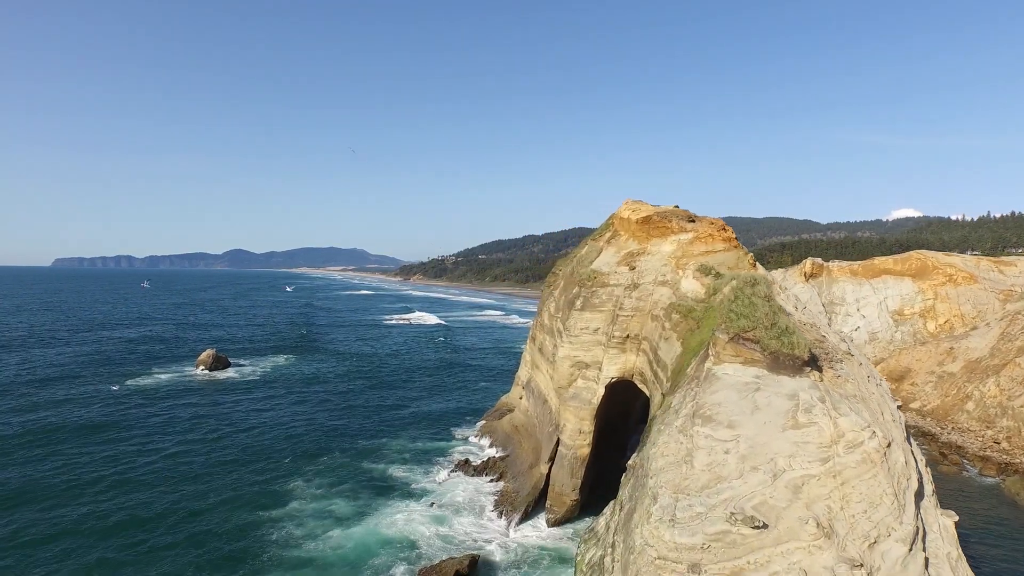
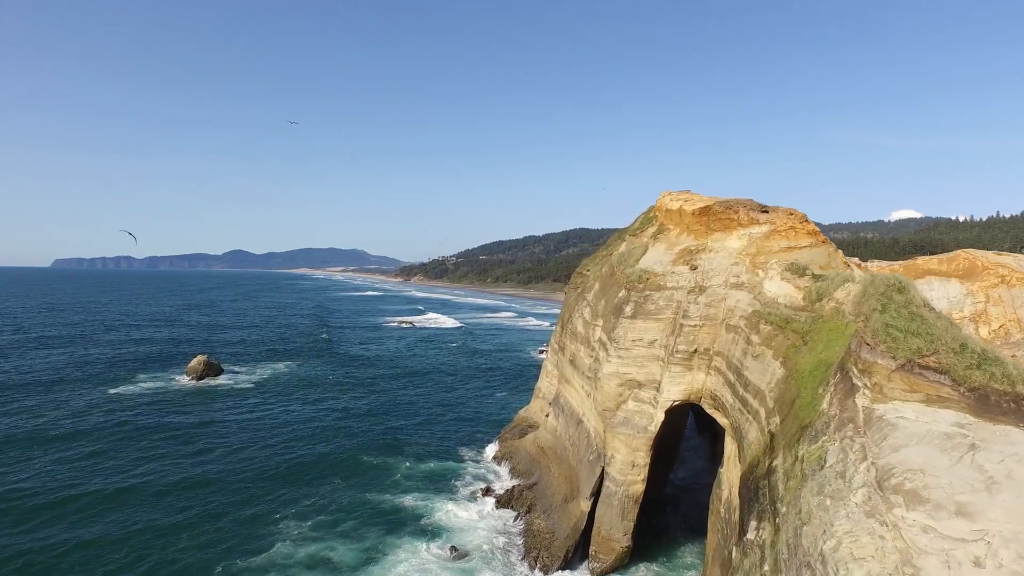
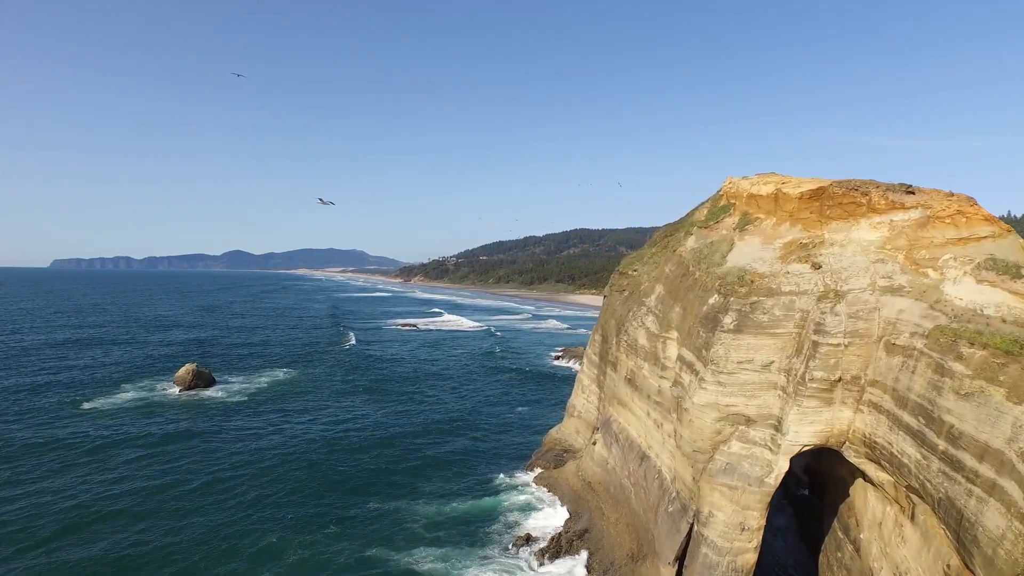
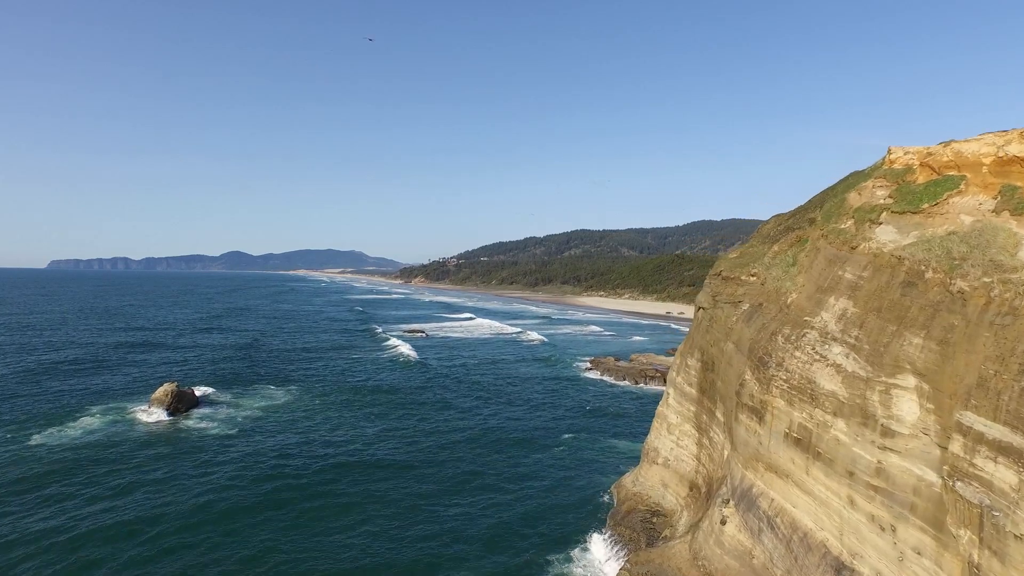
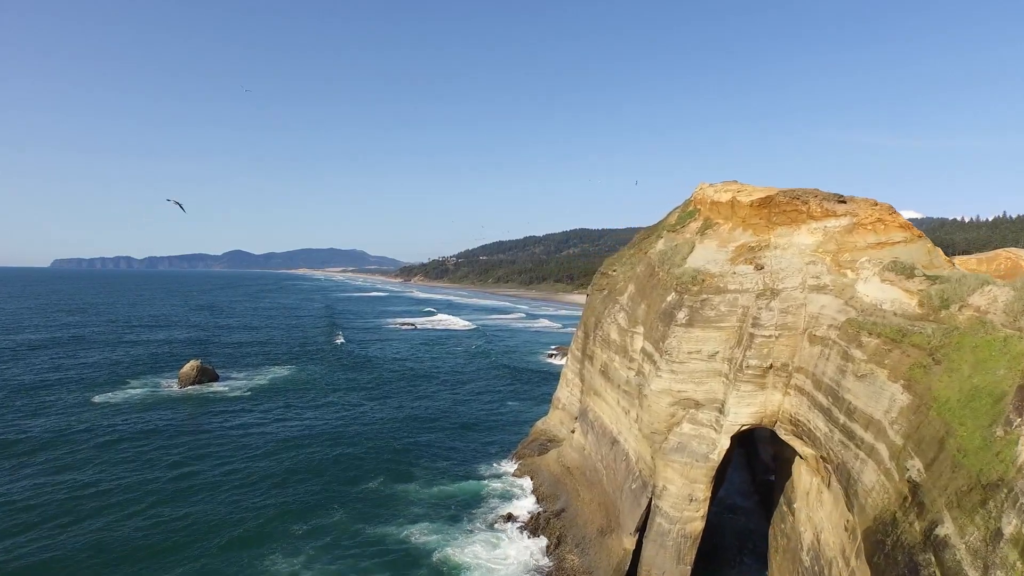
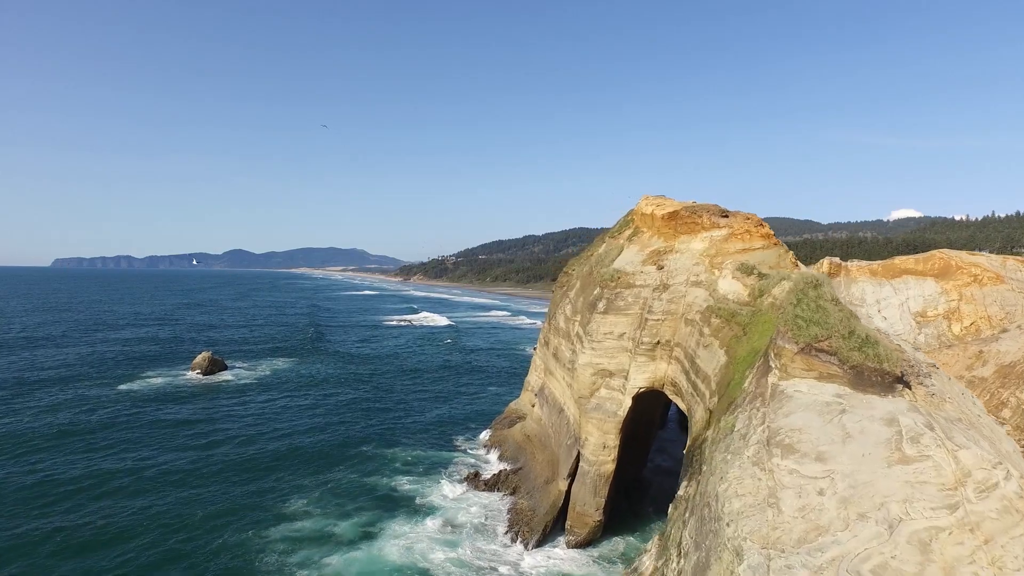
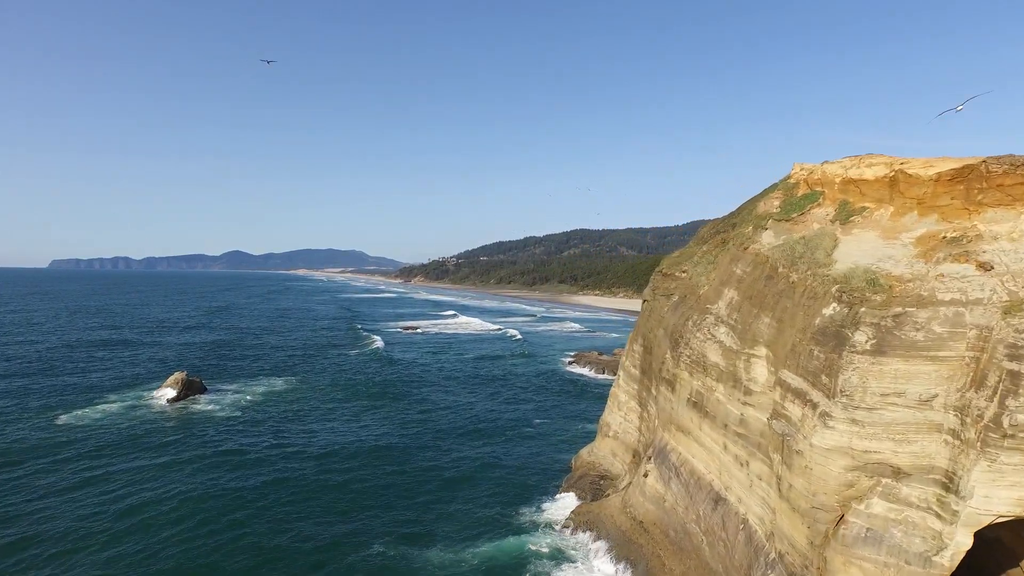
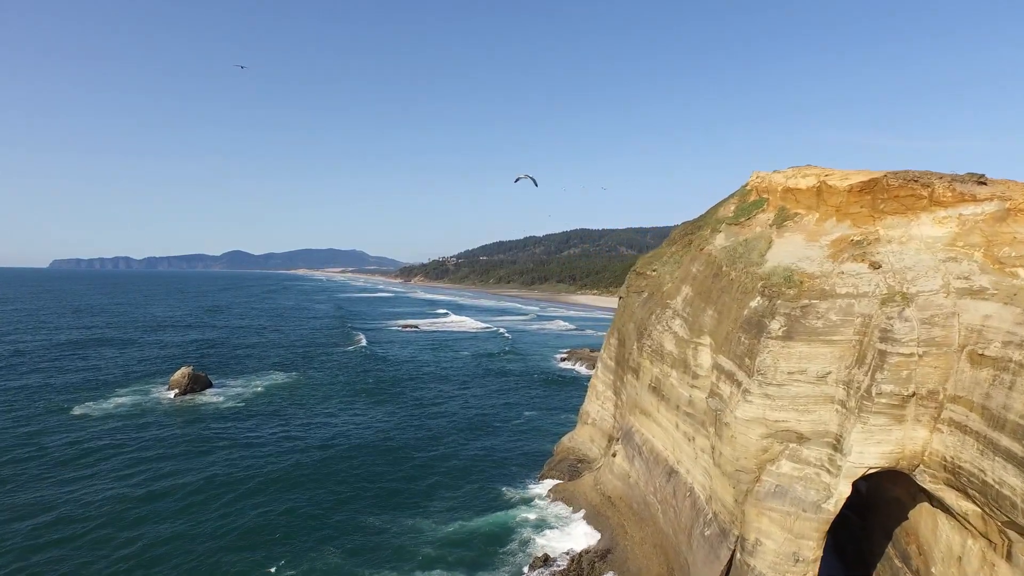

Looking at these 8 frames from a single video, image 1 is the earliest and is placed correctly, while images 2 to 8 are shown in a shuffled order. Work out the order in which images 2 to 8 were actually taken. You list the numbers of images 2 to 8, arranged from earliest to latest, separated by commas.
6, 2, 5, 3, 8, 7, 4
